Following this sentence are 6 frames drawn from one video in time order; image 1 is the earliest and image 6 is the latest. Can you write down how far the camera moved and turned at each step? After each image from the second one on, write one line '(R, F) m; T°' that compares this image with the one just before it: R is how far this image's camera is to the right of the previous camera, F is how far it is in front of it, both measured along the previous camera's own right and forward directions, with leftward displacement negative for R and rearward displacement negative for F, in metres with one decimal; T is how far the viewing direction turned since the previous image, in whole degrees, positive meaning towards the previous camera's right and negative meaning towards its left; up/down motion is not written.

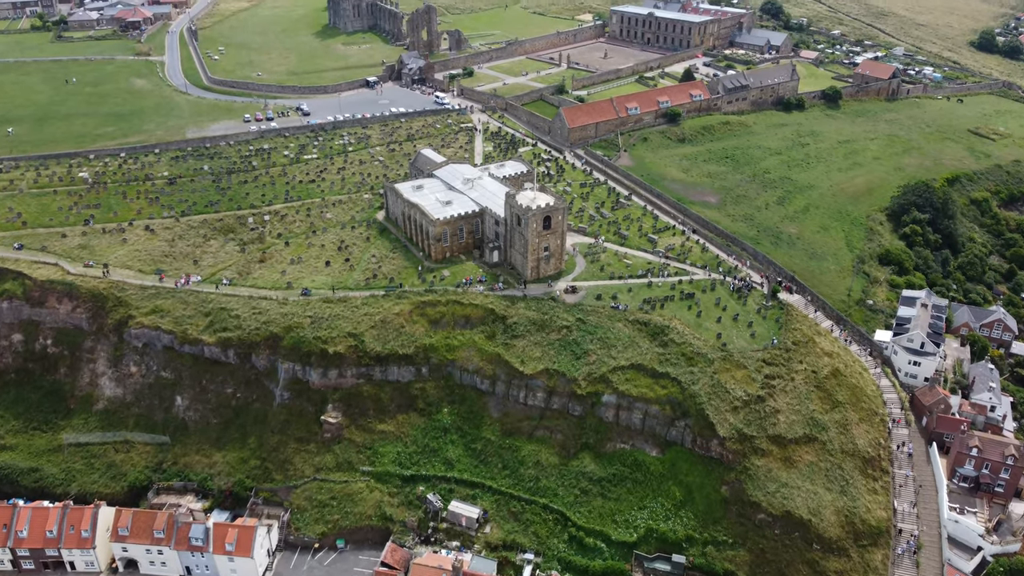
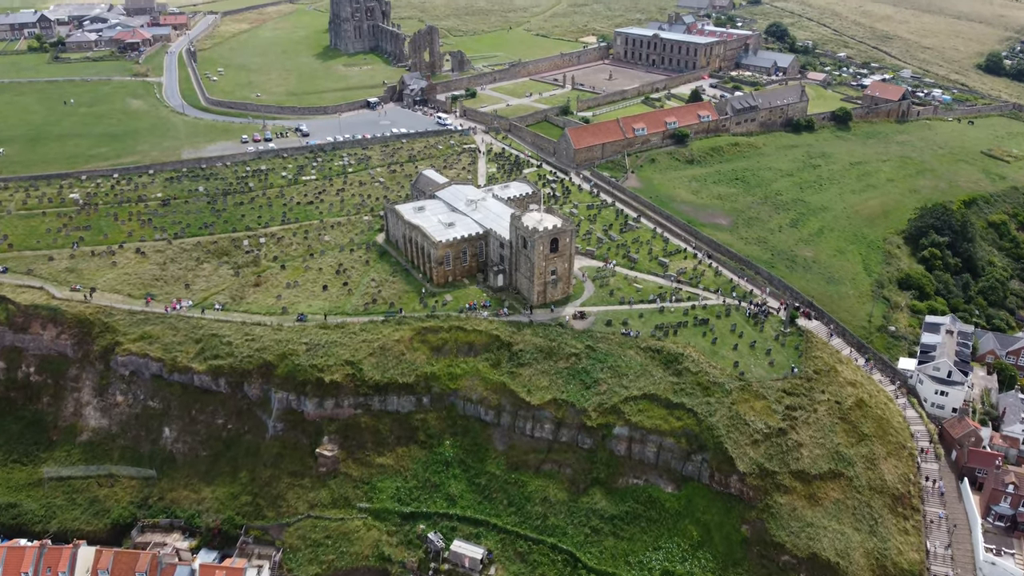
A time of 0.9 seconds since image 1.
(-0.5, +3.4) m; 0°
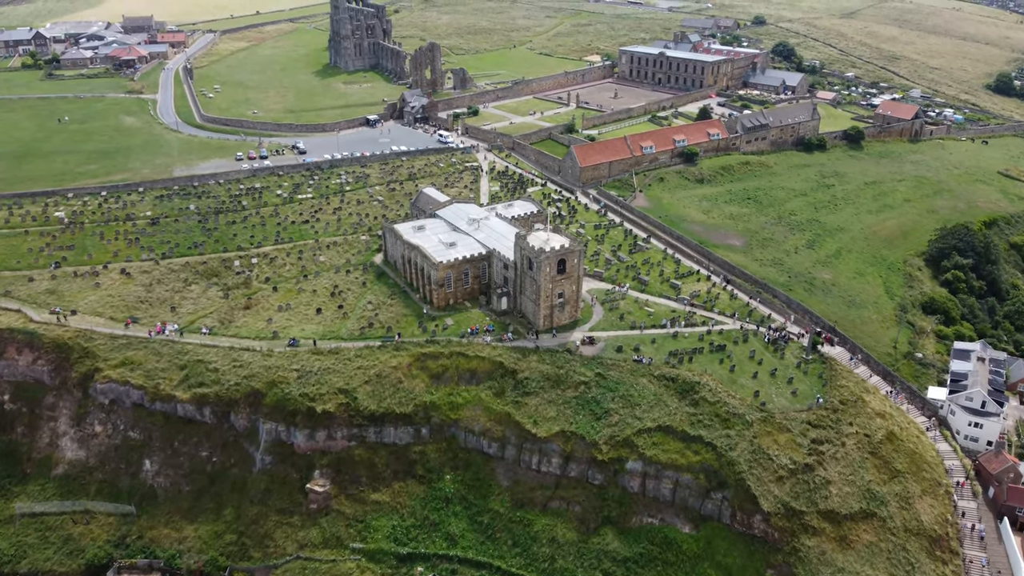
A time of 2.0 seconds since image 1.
(-0.4, +4.2) m; 0°
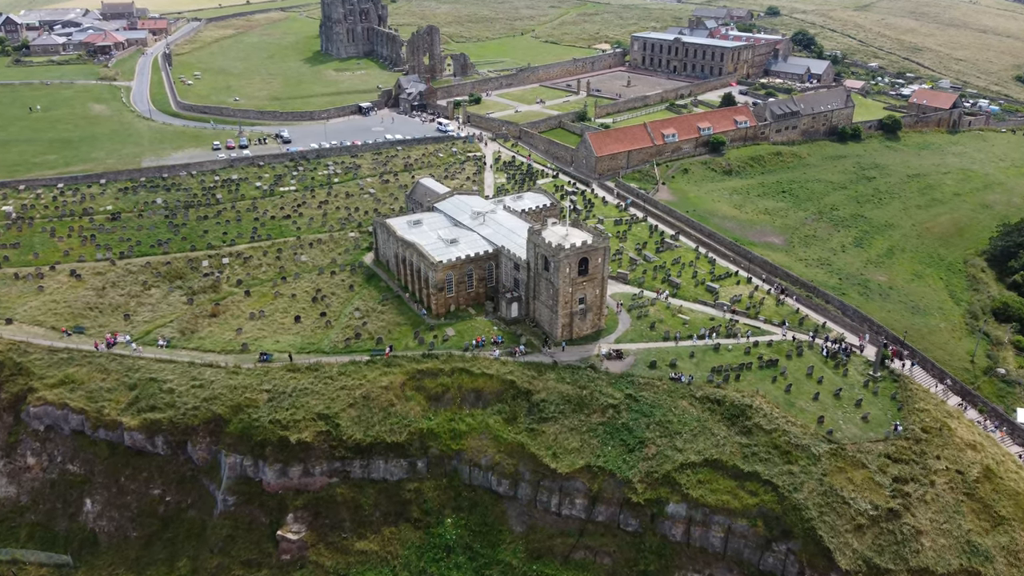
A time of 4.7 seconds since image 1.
(-1.2, +10.9) m; 0°
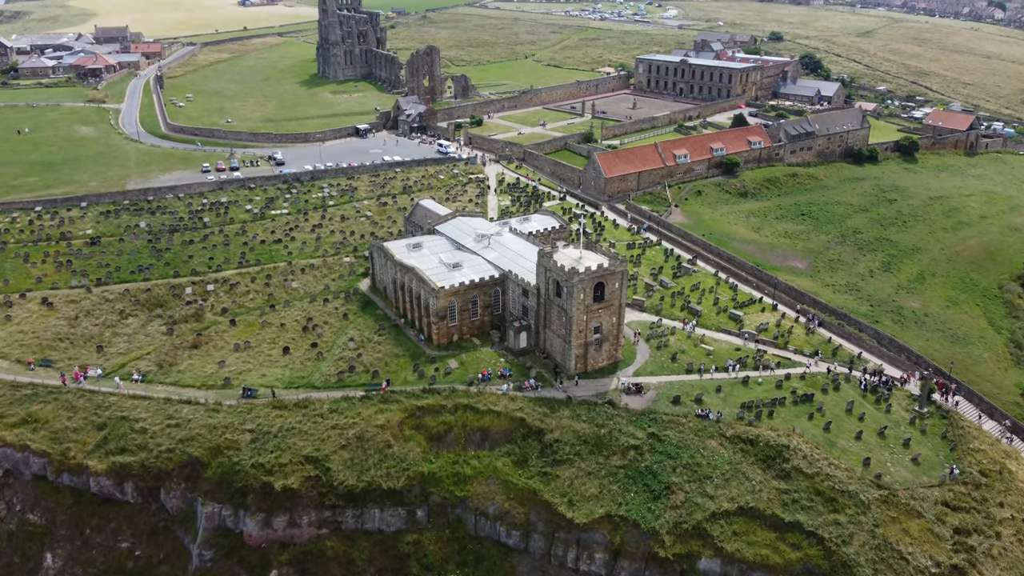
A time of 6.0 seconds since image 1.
(-0.8, +5.1) m; 0°
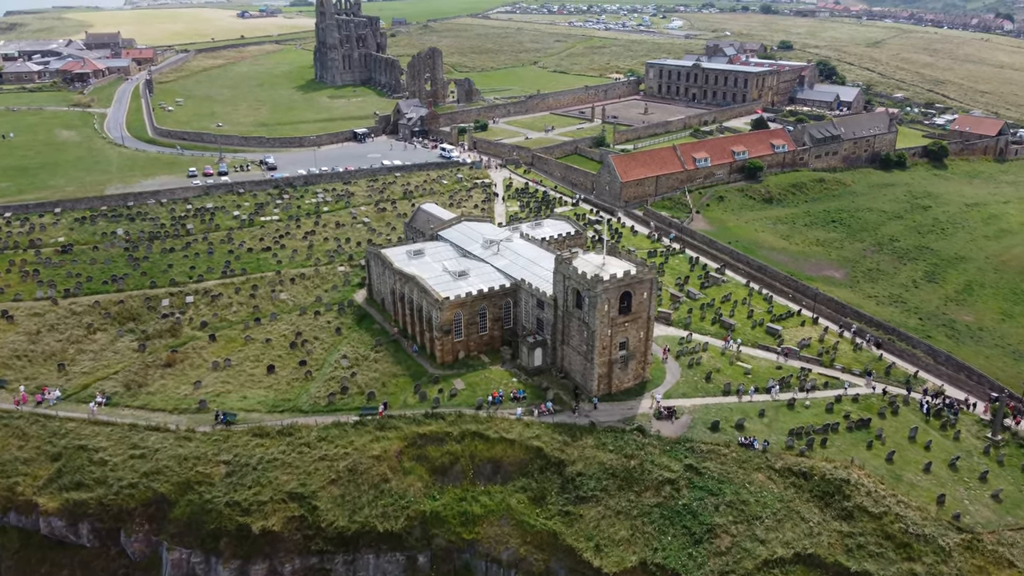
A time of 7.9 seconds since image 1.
(-1.0, +6.4) m; 0°
